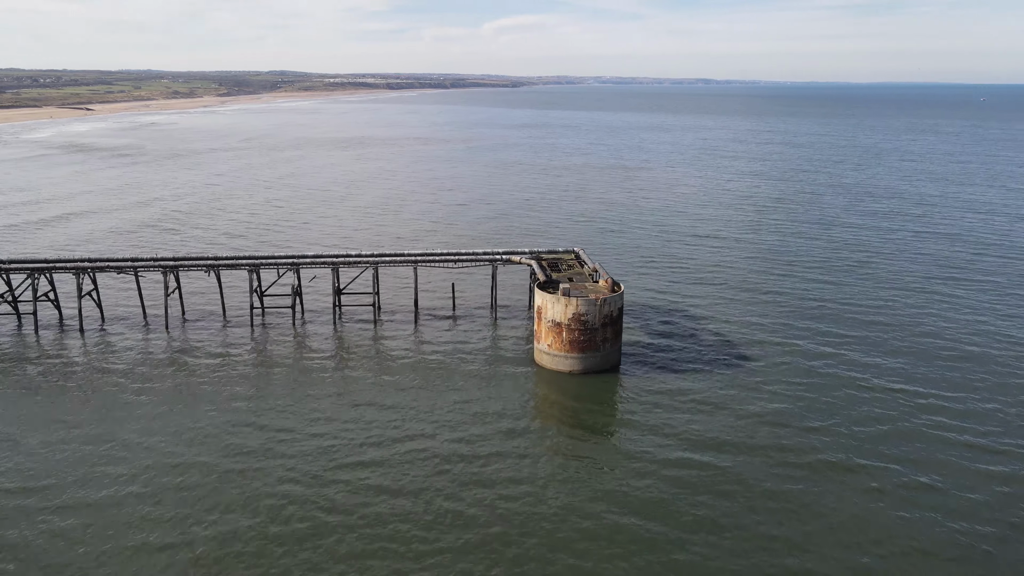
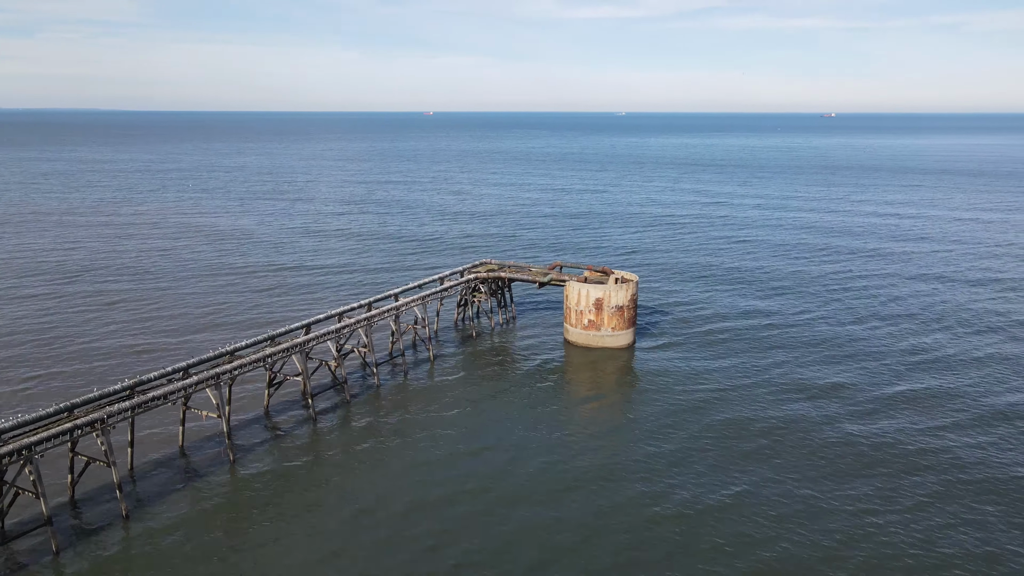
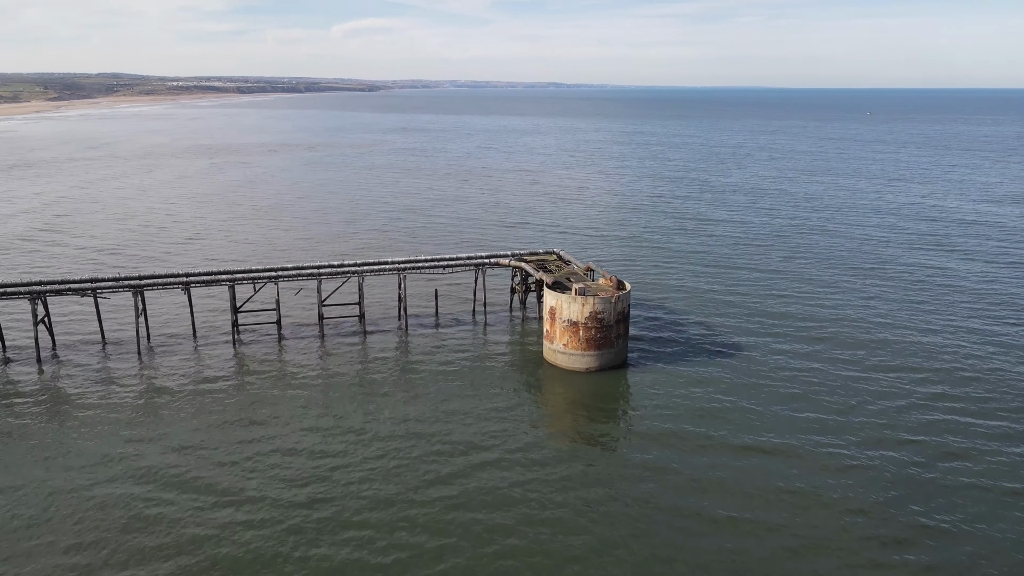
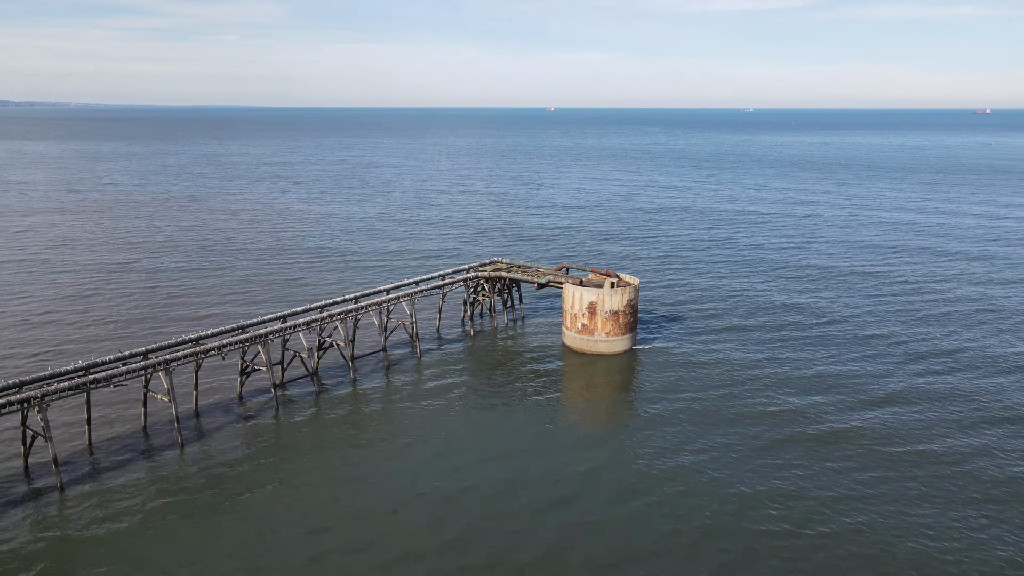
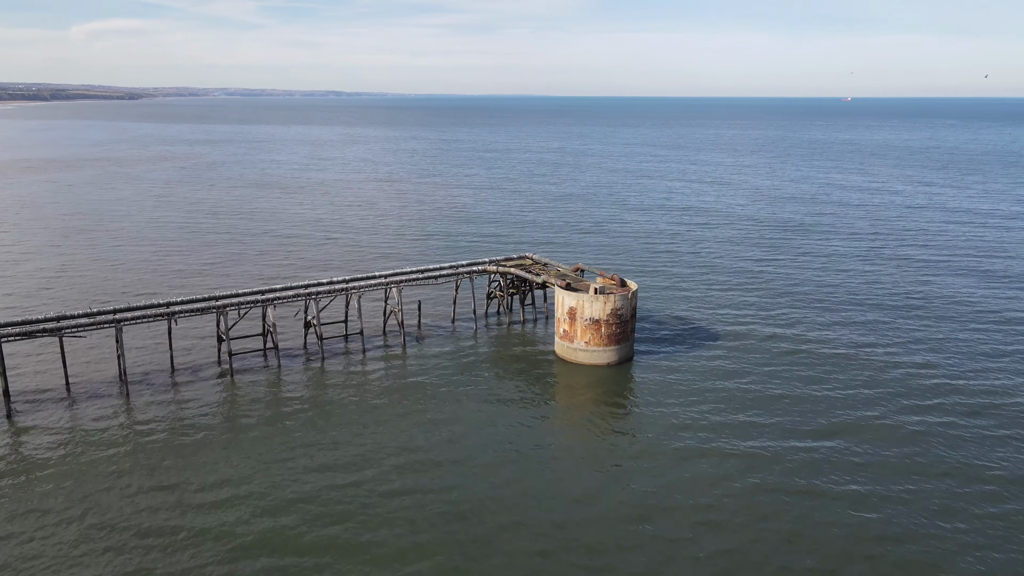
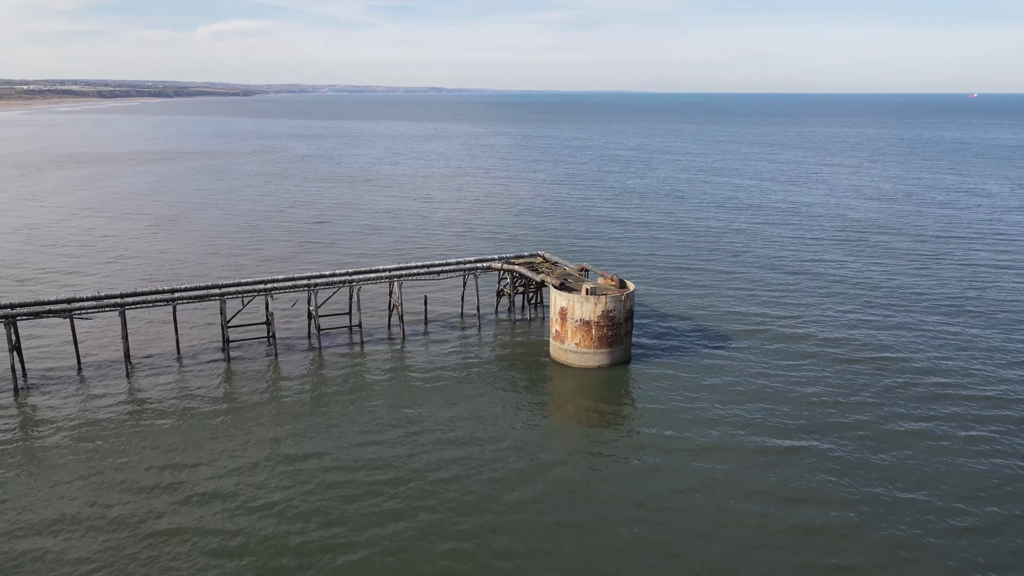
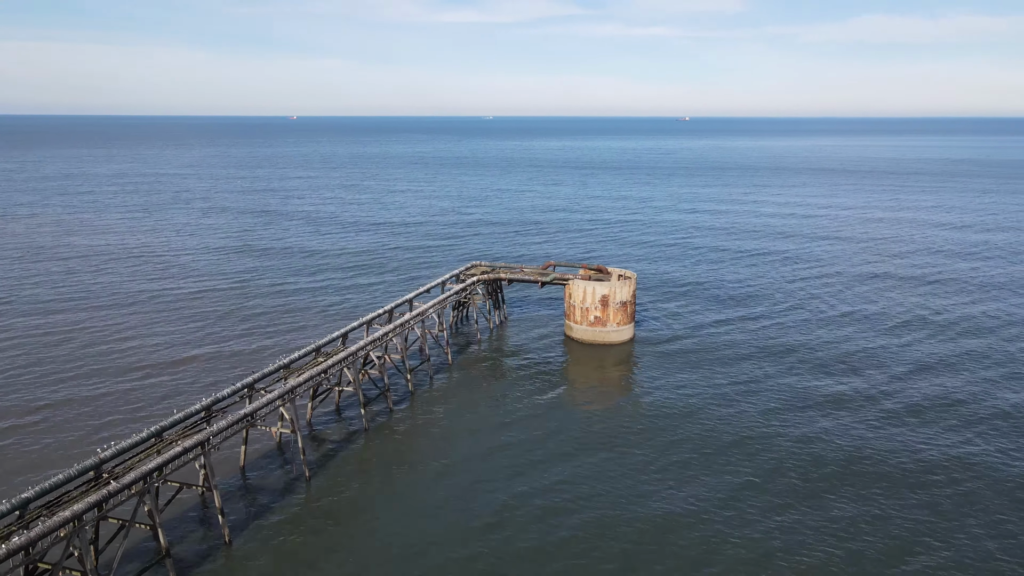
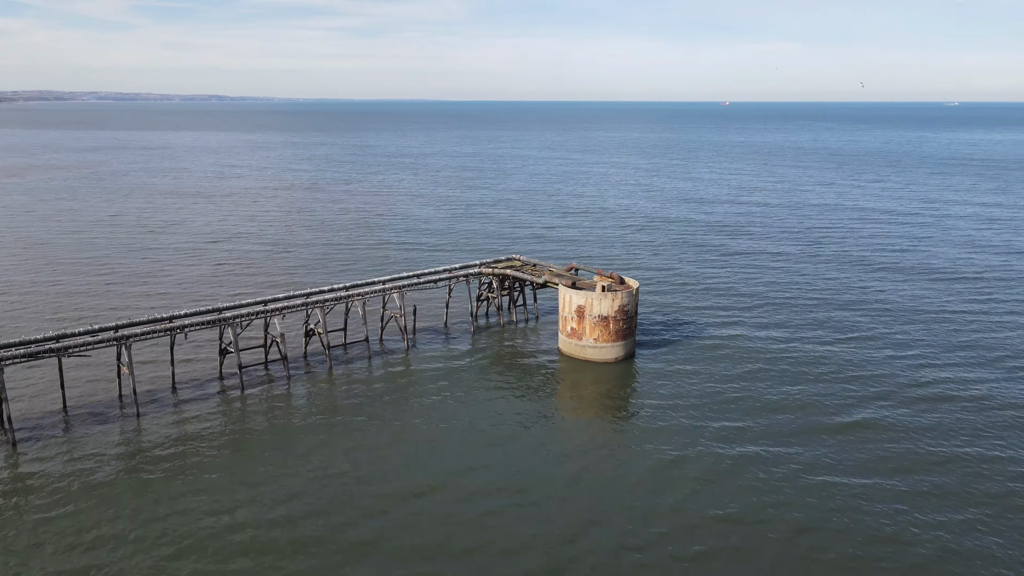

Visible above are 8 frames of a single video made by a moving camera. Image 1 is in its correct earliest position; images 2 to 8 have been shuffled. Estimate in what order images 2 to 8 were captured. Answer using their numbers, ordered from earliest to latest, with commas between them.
3, 6, 5, 8, 4, 2, 7
